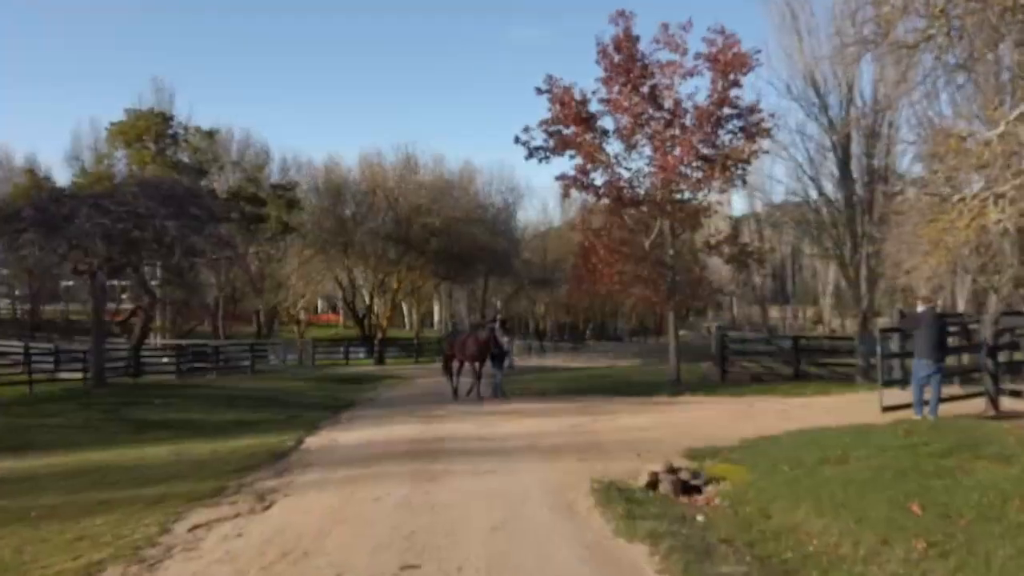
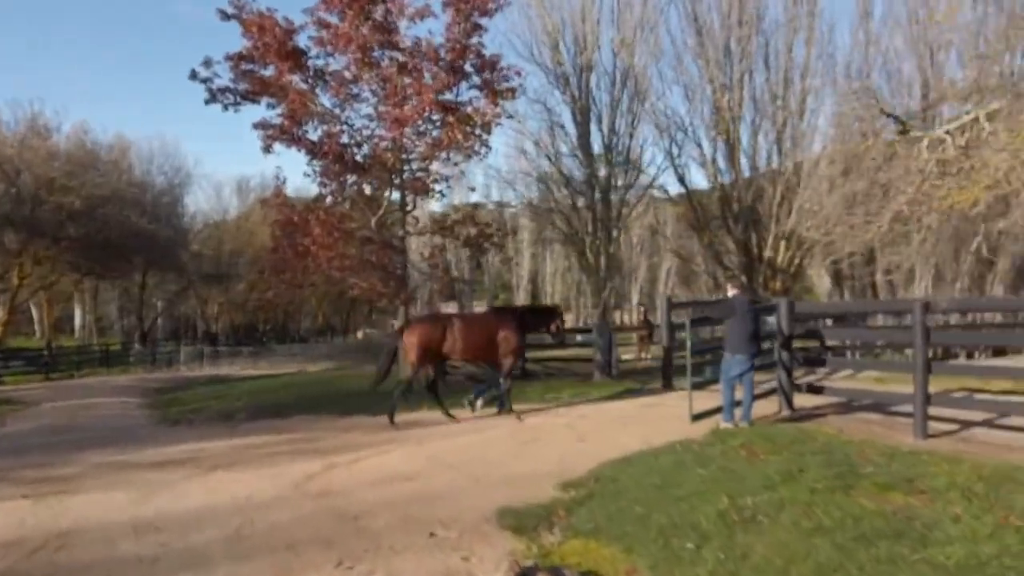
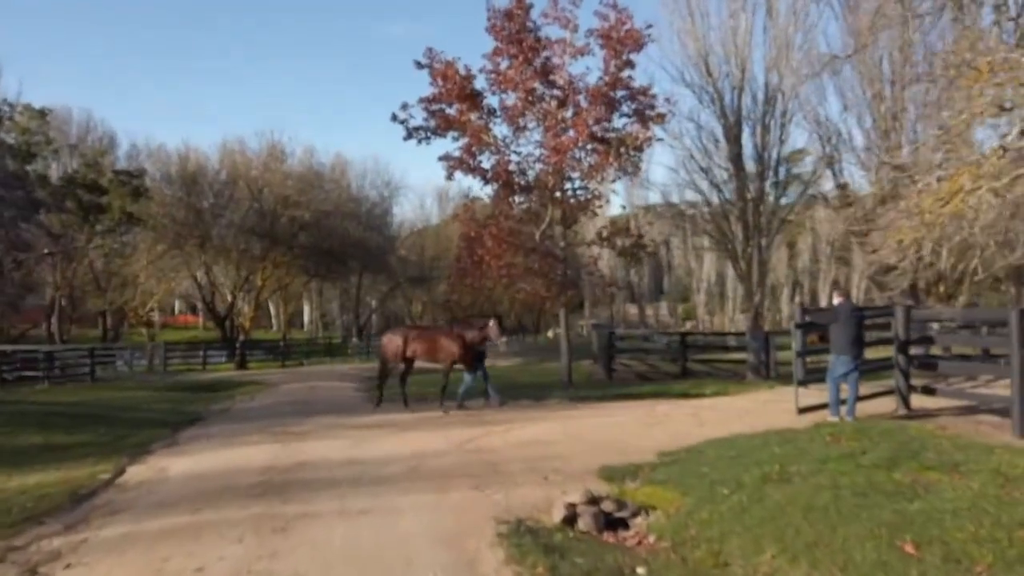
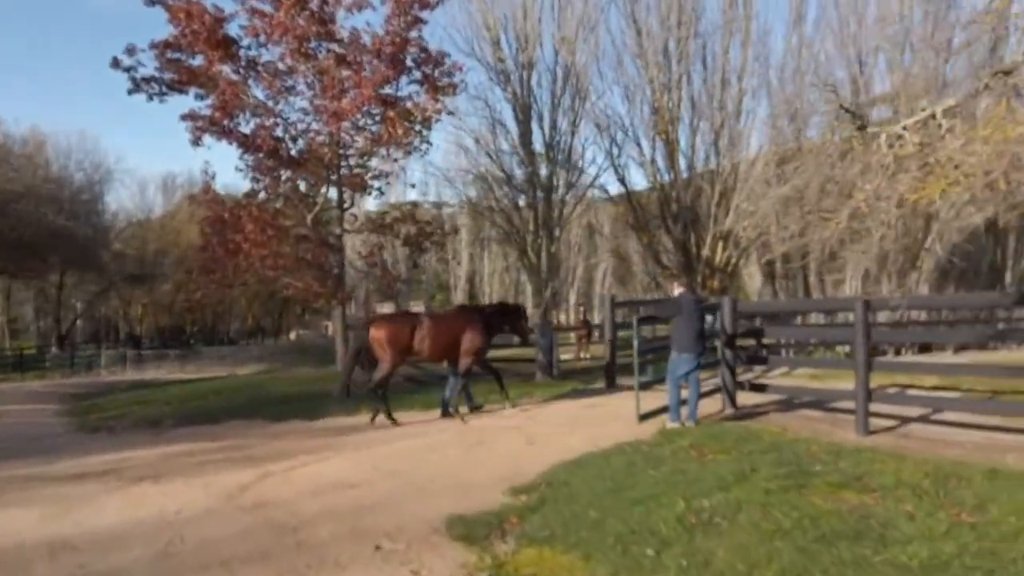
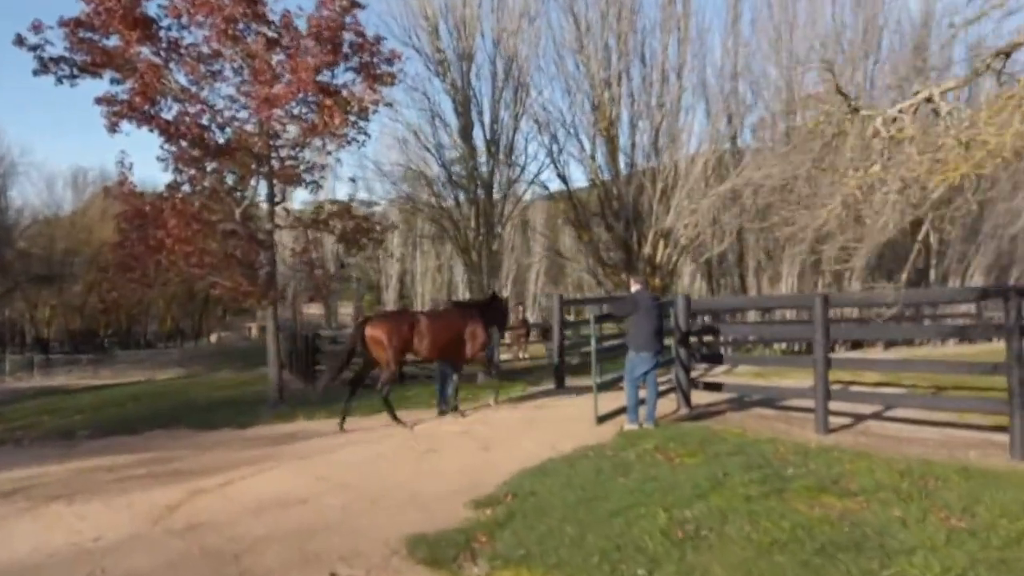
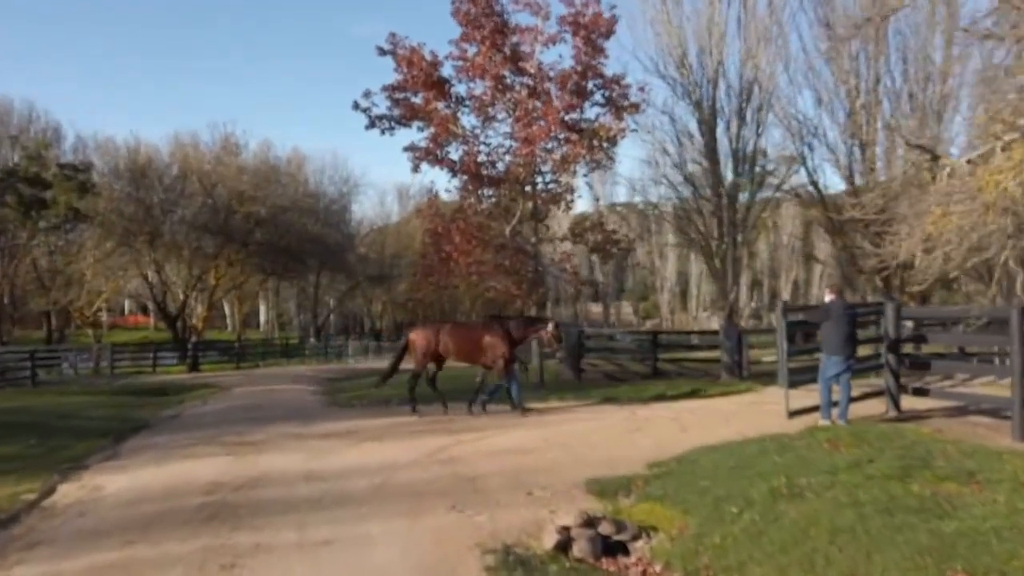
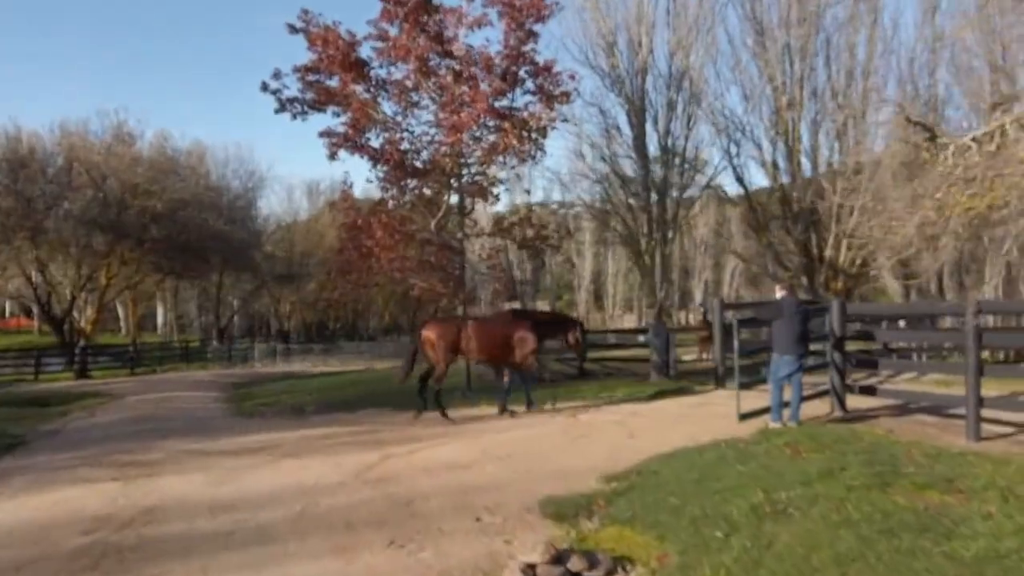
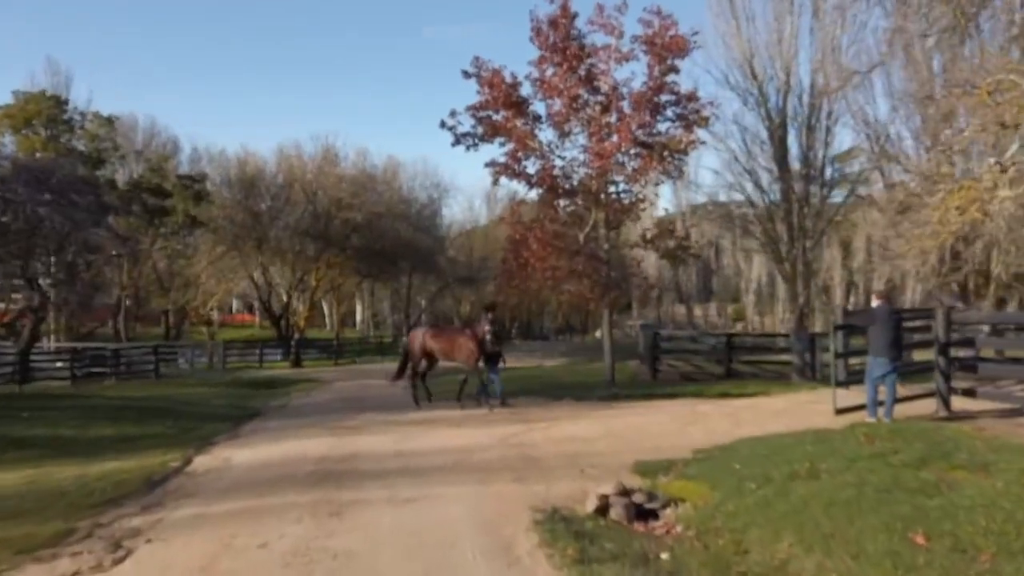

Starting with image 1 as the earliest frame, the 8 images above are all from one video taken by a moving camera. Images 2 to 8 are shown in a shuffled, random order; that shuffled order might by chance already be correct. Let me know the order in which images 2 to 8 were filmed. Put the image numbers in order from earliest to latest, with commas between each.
8, 3, 6, 7, 2, 4, 5
